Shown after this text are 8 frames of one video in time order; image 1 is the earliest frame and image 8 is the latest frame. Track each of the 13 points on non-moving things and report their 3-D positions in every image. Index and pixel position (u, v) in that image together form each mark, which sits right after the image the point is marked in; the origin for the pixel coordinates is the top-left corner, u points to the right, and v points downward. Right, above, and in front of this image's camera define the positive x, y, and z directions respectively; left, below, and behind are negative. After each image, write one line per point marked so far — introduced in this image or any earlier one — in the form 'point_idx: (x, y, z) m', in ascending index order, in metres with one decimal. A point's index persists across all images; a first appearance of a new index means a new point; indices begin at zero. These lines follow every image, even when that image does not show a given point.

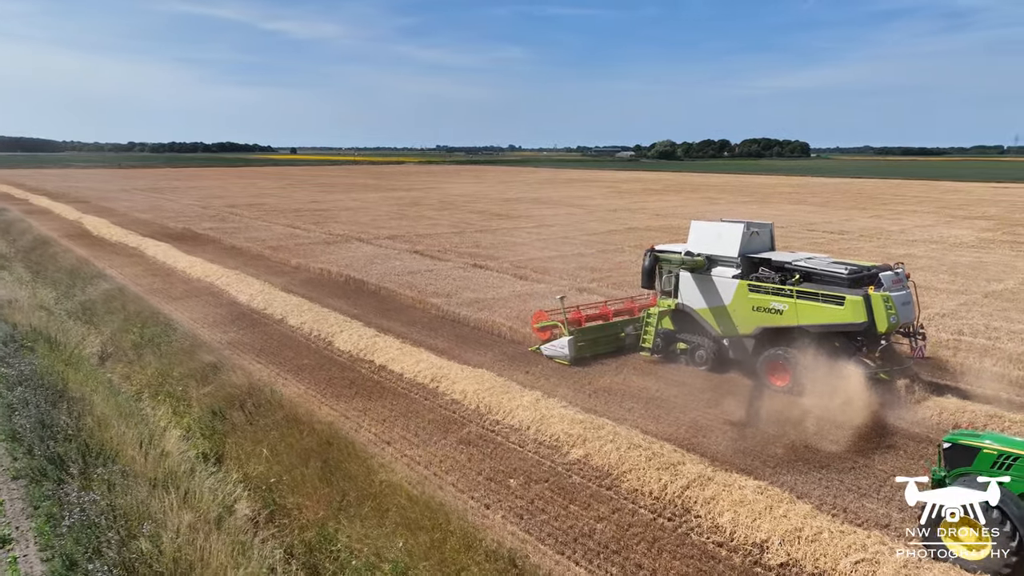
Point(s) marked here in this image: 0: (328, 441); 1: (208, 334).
0: (-2.1, -1.7, +7.9) m
1: (-5.6, -0.9, +13.0) m
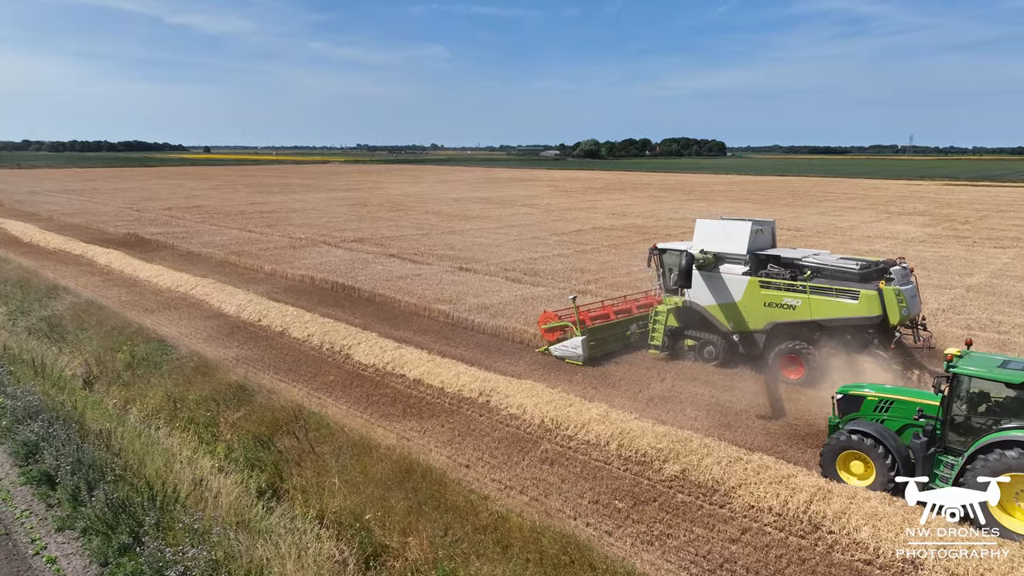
0: (-1.1, -1.9, +7.3) m
1: (-5.2, -1.1, +12.0) m
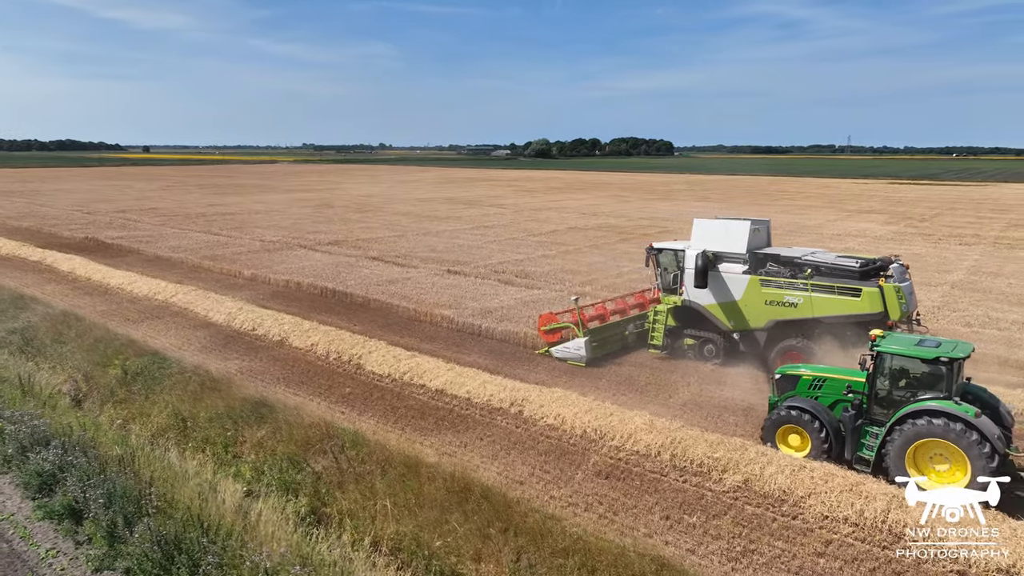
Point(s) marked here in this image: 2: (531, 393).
0: (-0.5, -2.0, +6.9) m
1: (-4.9, -1.2, +11.3) m
2: (+0.2, -1.4, +9.6) m
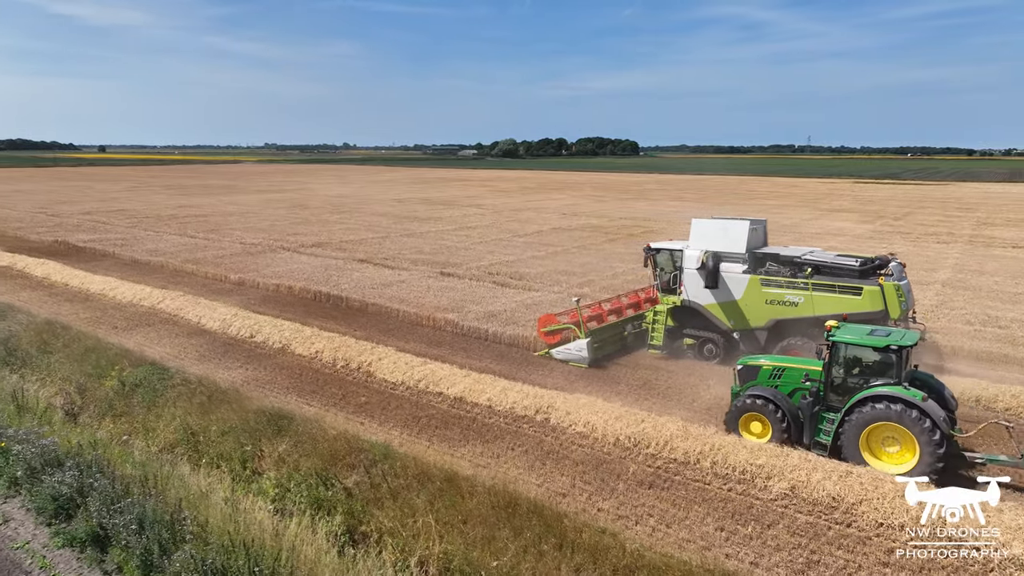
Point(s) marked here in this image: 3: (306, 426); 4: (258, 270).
0: (0.0, -2.0, +6.6) m
1: (-4.7, -1.3, +10.8) m
2: (+0.5, -1.5, +9.4) m
3: (-2.5, -1.7, +8.5) m
4: (-7.1, +0.5, +19.5) m
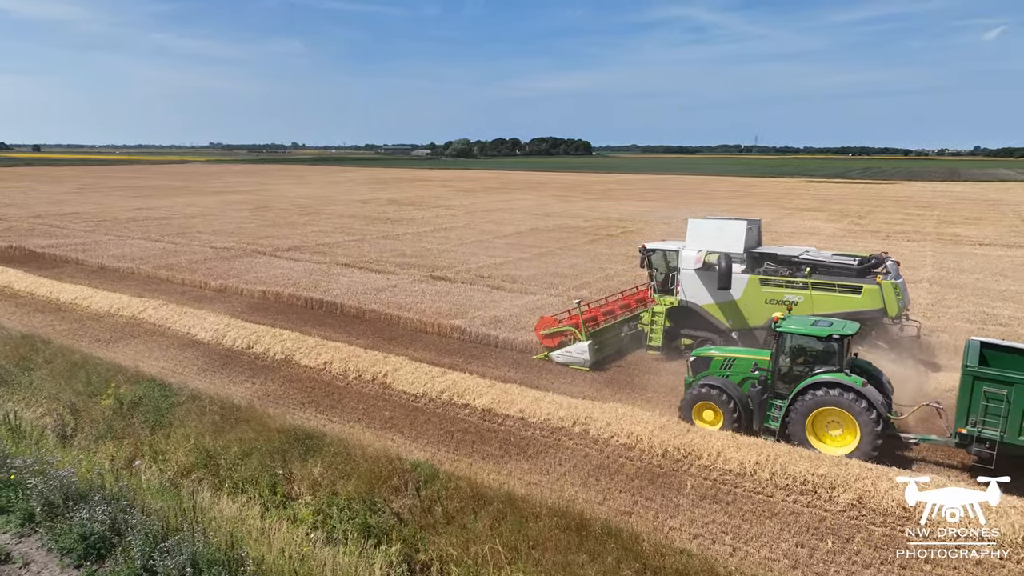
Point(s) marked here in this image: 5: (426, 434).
0: (+0.6, -2.1, +6.2) m
1: (-4.3, -1.4, +10.2) m
2: (+1.0, -1.6, +9.0) m
3: (-2.0, -1.8, +7.9) m
4: (-7.3, +0.3, +18.7) m
5: (-1.1, -1.8, +8.5) m
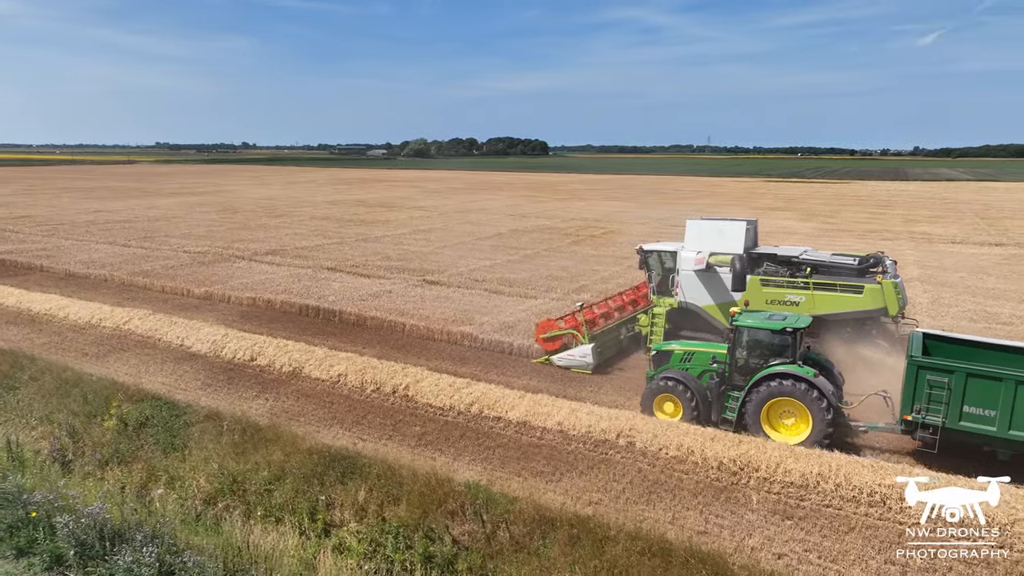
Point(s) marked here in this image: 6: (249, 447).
0: (+1.2, -2.2, +5.9) m
1: (-3.9, -1.6, +9.5) m
2: (+1.5, -1.6, +8.7) m
3: (-1.5, -1.9, +7.5) m
4: (-7.4, +0.2, +17.8) m
5: (-0.5, -1.9, +8.1) m
6: (-3.1, -1.8, +8.2) m
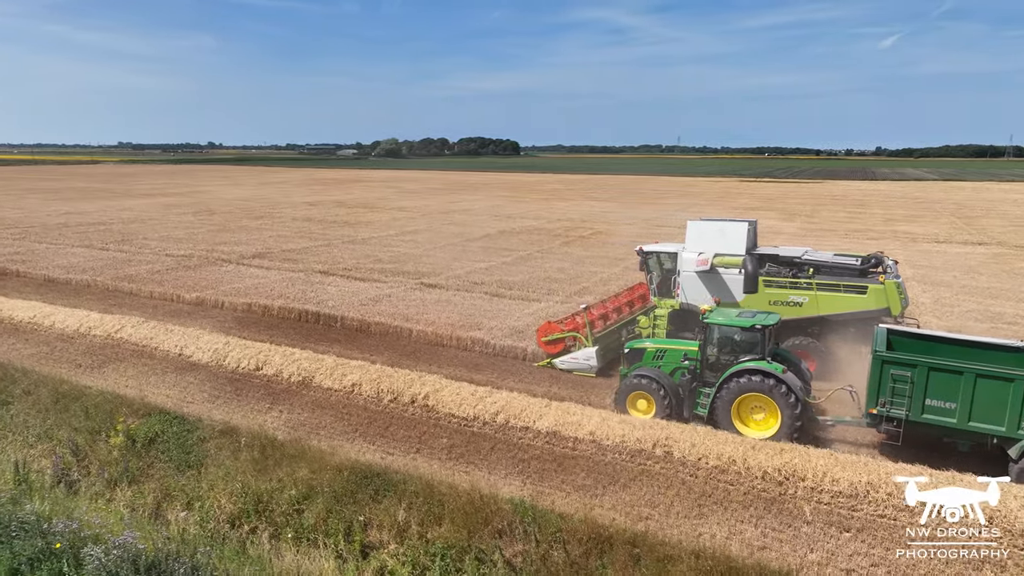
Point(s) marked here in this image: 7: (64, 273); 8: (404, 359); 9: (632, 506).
0: (+1.7, -2.2, +5.7) m
1: (-3.6, -1.7, +9.1) m
2: (+1.8, -1.7, +8.5) m
3: (-1.0, -2.0, +7.1) m
4: (-7.4, 0.0, +17.2) m
5: (-0.1, -1.9, +7.7) m
6: (-2.7, -1.9, +7.8) m
7: (-12.5, +0.4, +19.5) m
8: (-1.7, -1.2, +11.6) m
9: (+1.1, -2.1, +6.9) m
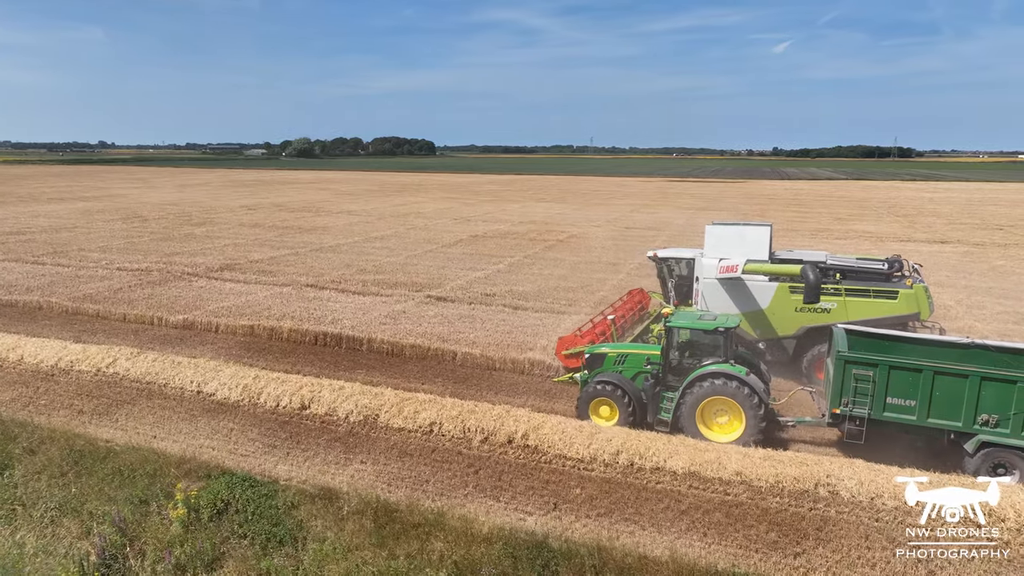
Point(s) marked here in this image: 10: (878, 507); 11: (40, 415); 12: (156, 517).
0: (+3.5, -2.5, +4.8) m
1: (-2.1, -2.0, +7.6) m
2: (+3.3, -1.9, +7.6) m
3: (+0.6, -2.3, +5.9) m
4: (-7.0, -0.4, +15.3) m
5: (+1.4, -2.2, +6.7) m
6: (-1.1, -2.2, +6.4) m
7: (-12.3, -0.1, +16.9) m
8: (-0.6, -1.5, +10.3) m
9: (+2.7, -2.4, +6.0) m
10: (+3.5, -2.2, +6.9) m
11: (-6.4, -1.6, +9.4) m
12: (-3.6, -2.2, +6.9) m
